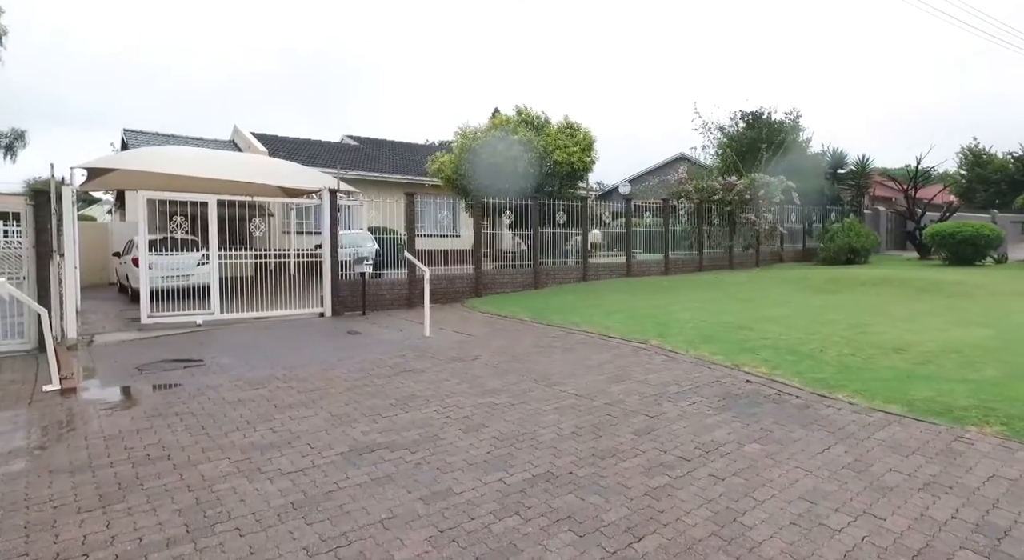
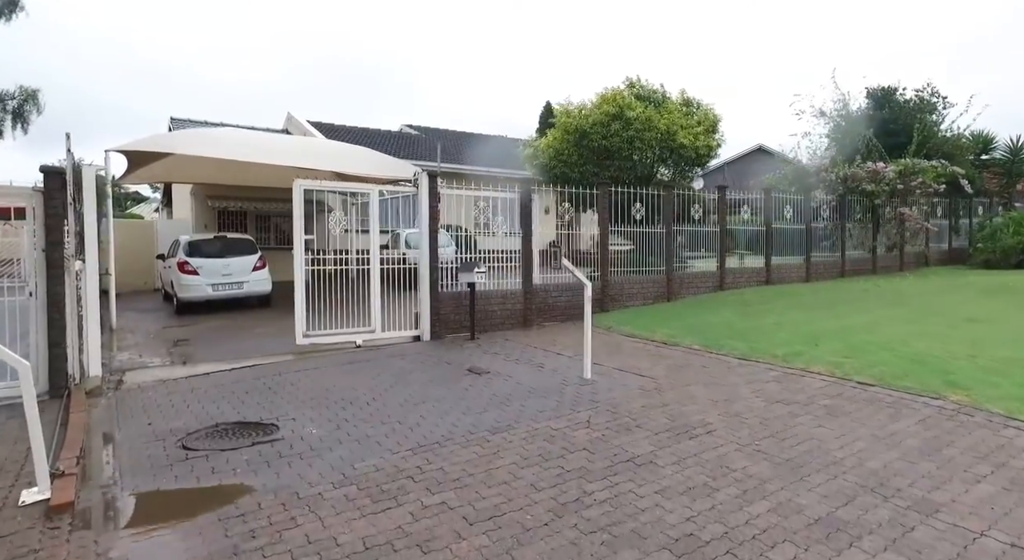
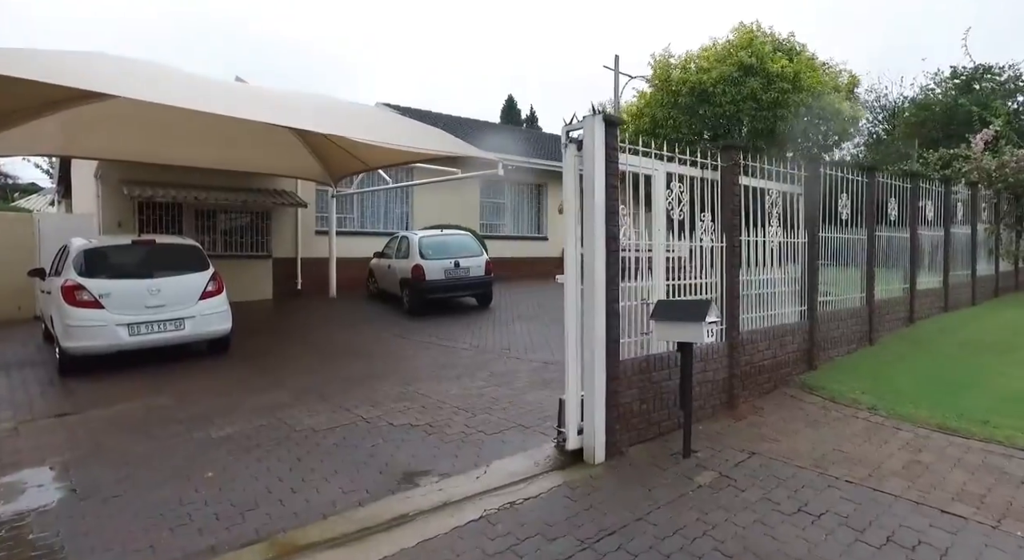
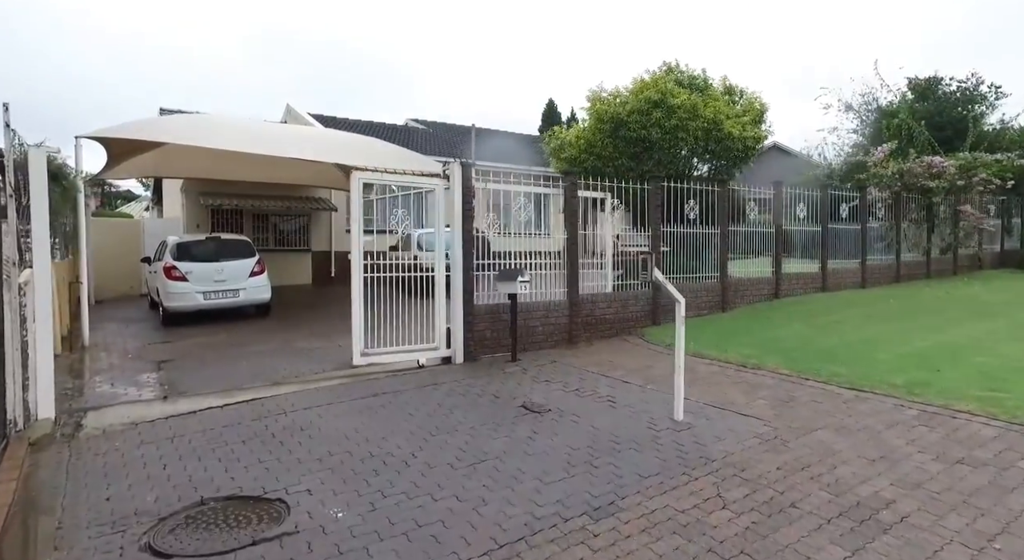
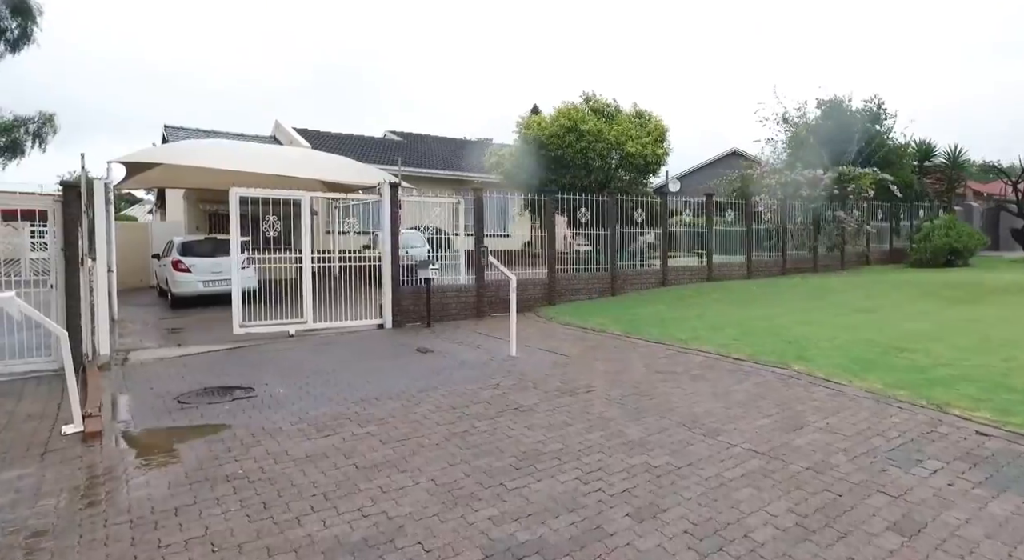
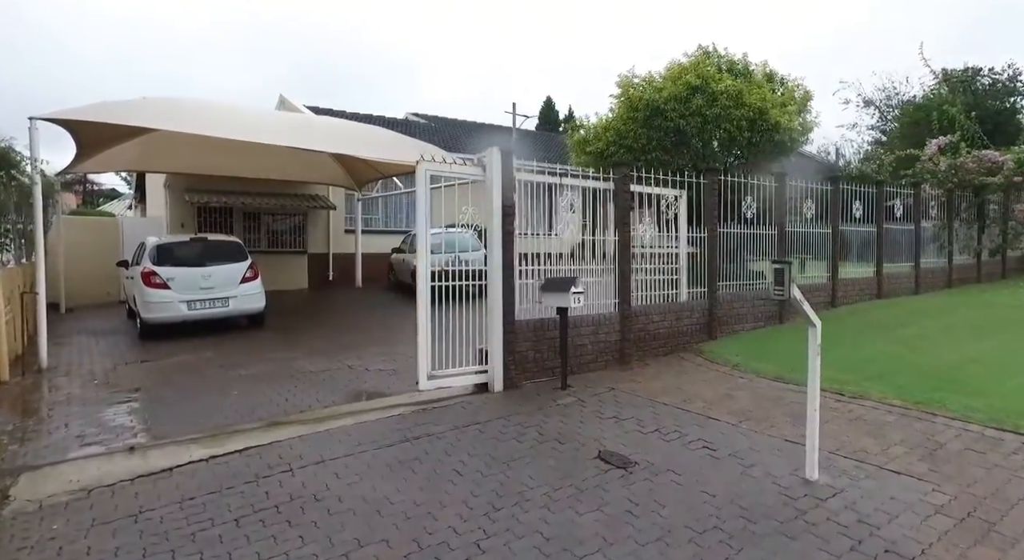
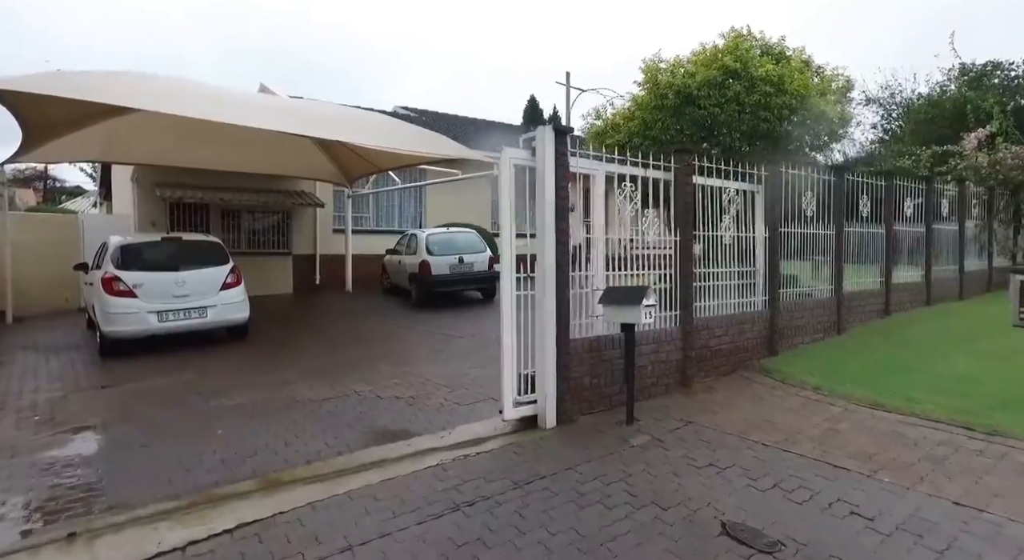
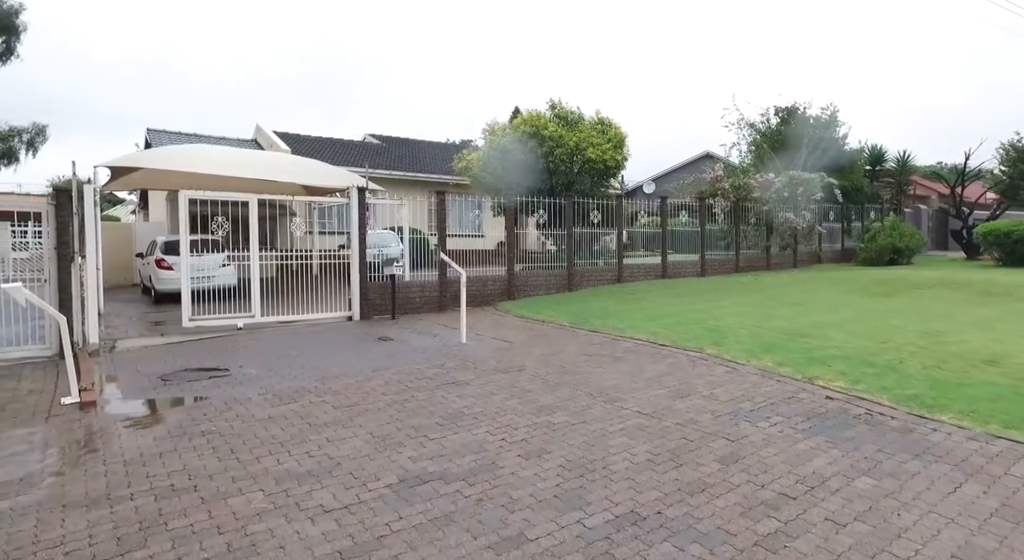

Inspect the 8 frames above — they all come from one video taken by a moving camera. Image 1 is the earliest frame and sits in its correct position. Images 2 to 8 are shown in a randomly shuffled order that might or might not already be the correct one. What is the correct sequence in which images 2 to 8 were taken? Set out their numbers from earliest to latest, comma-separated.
8, 5, 2, 4, 6, 7, 3
